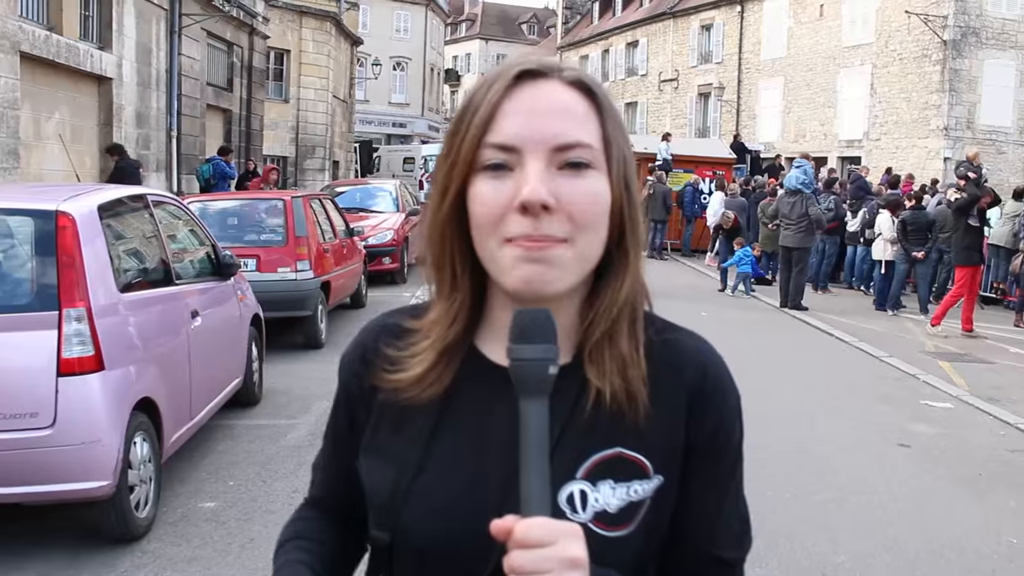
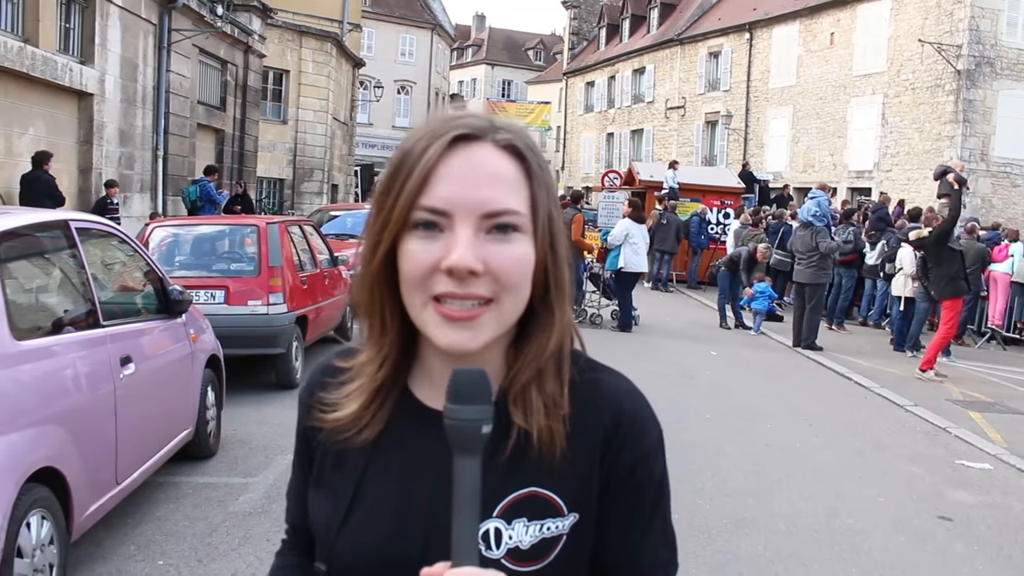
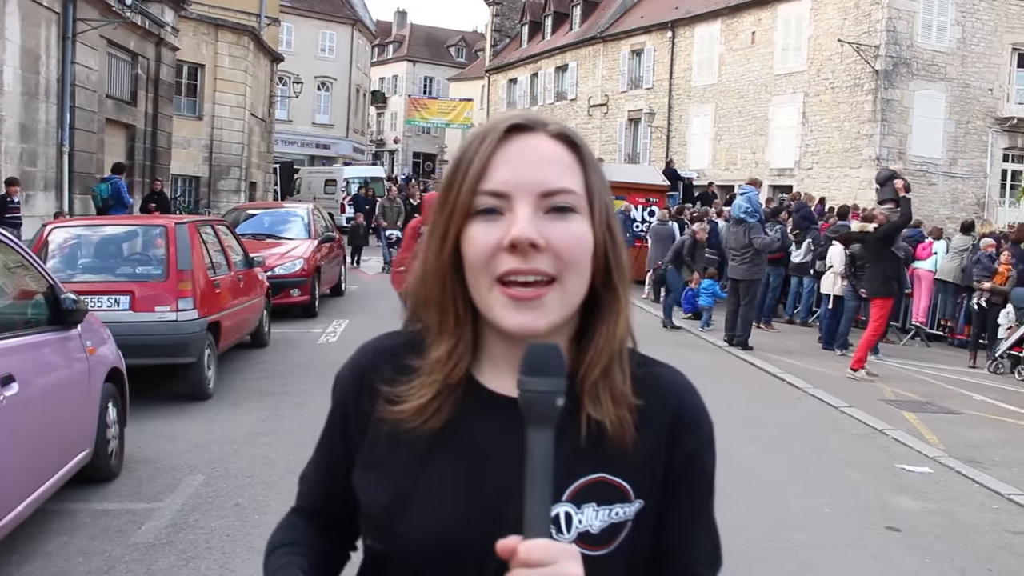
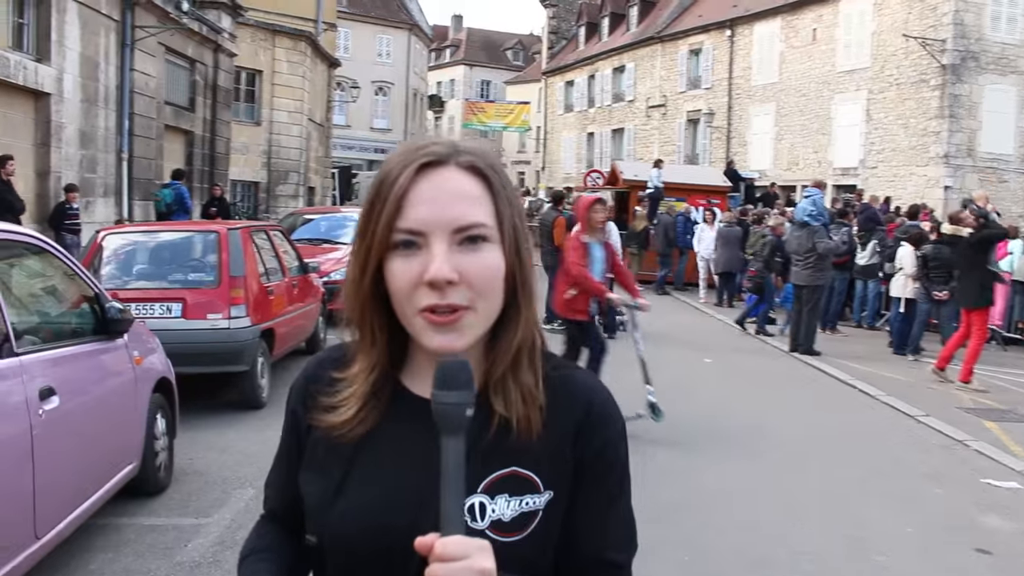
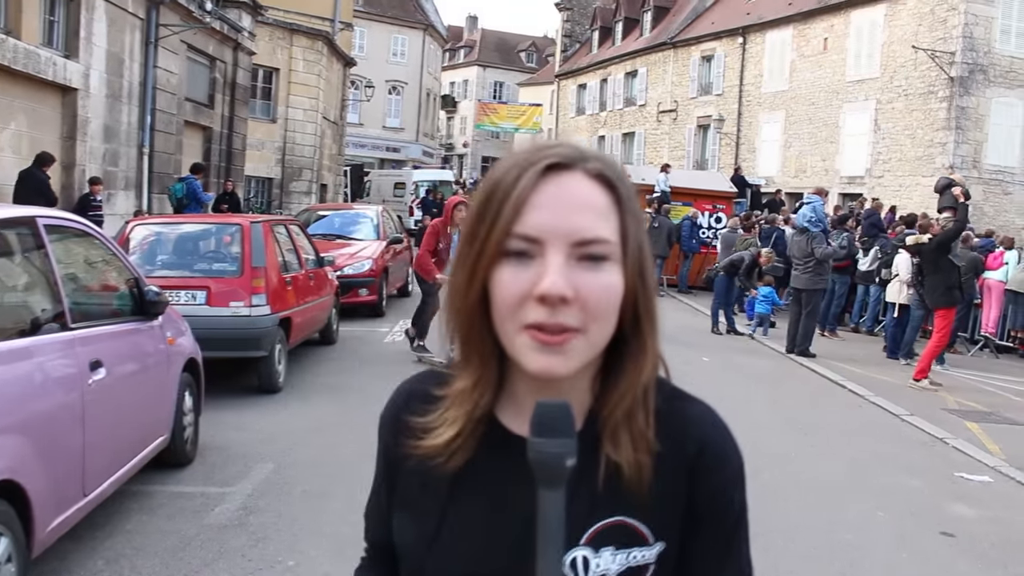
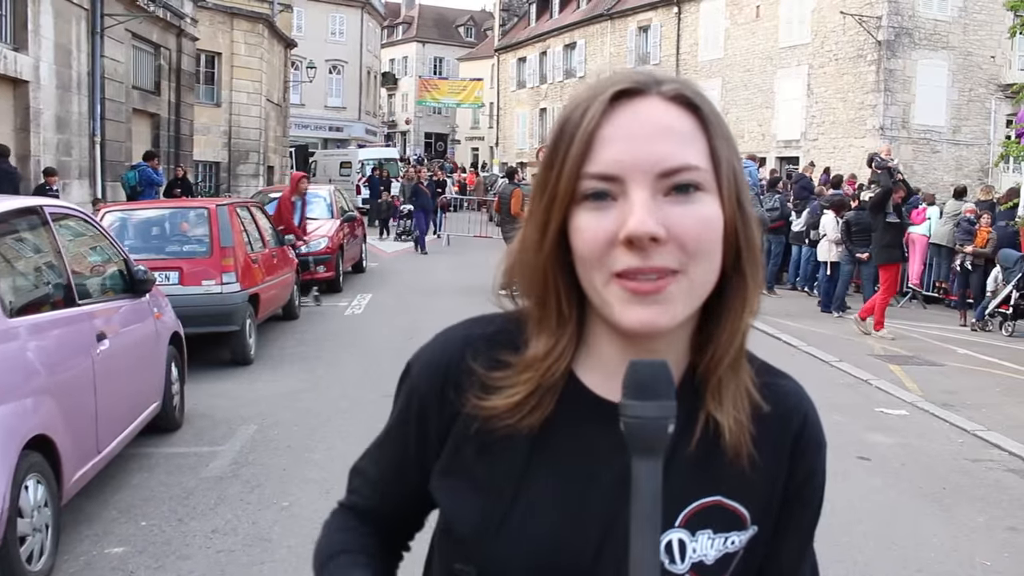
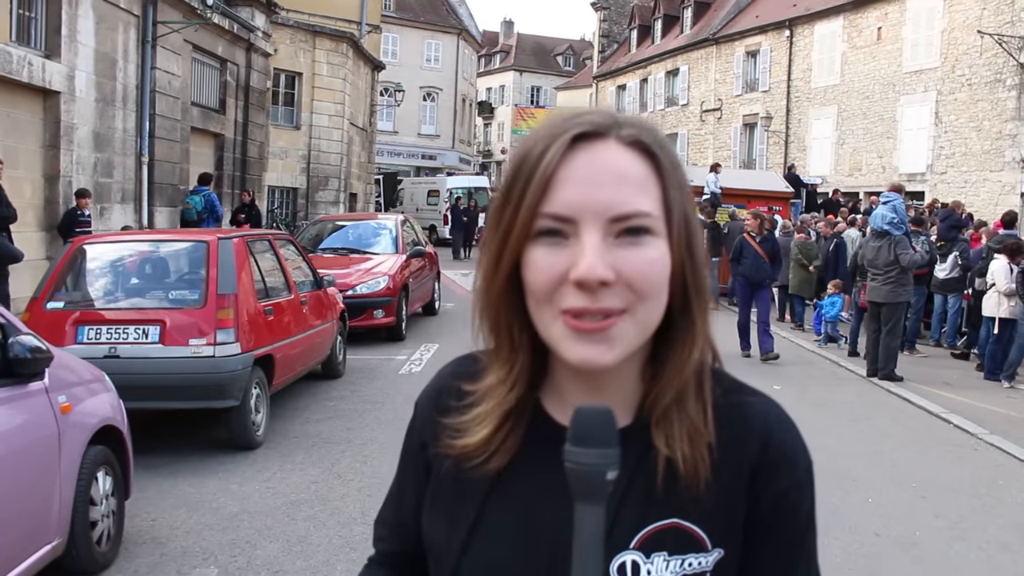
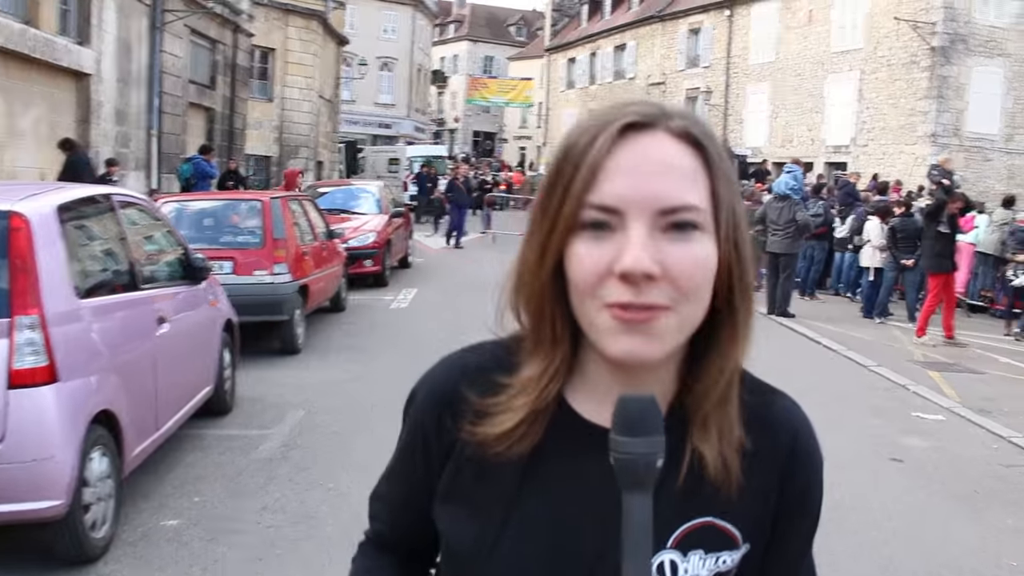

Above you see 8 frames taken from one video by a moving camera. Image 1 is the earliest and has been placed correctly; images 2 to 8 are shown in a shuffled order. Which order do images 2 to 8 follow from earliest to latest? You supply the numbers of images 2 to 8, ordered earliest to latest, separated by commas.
8, 6, 2, 5, 3, 4, 7
